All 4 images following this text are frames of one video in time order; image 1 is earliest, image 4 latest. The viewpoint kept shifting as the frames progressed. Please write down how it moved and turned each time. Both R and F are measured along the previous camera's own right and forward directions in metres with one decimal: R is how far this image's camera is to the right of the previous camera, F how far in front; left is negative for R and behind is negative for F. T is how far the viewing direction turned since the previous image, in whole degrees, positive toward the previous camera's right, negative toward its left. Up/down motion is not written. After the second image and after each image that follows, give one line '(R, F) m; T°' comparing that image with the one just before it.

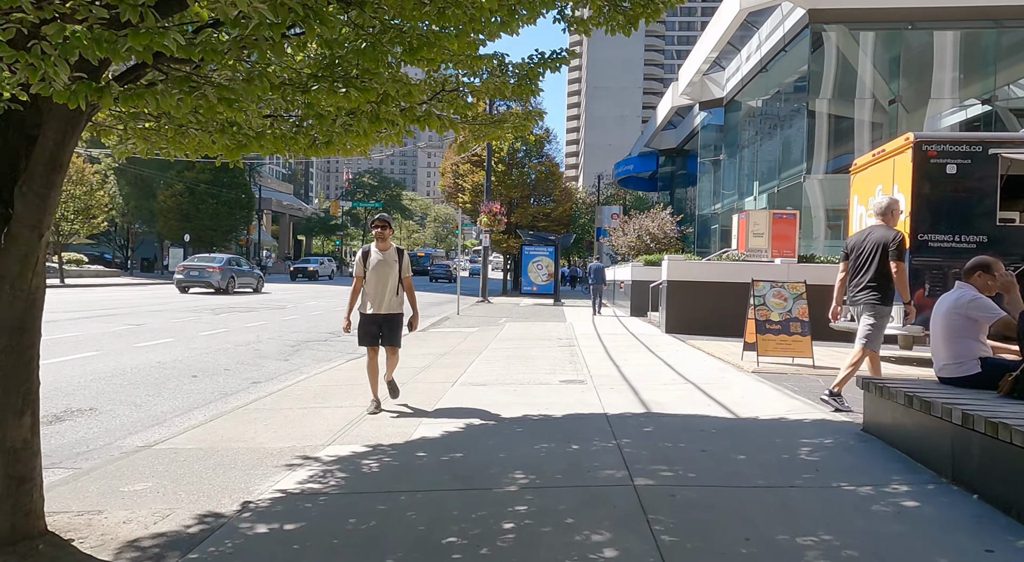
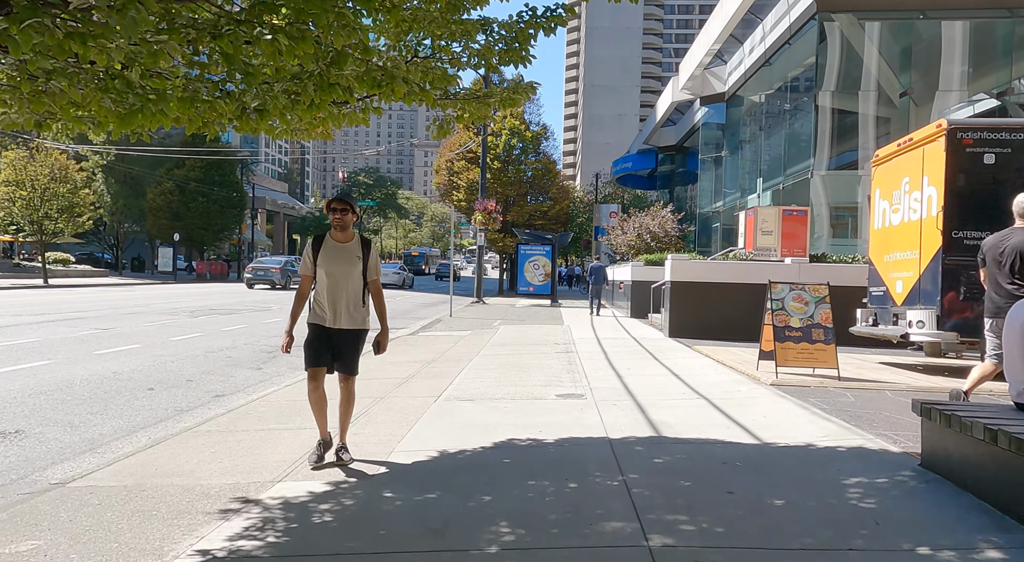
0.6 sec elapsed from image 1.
(+0.1, +1.0) m; 0°
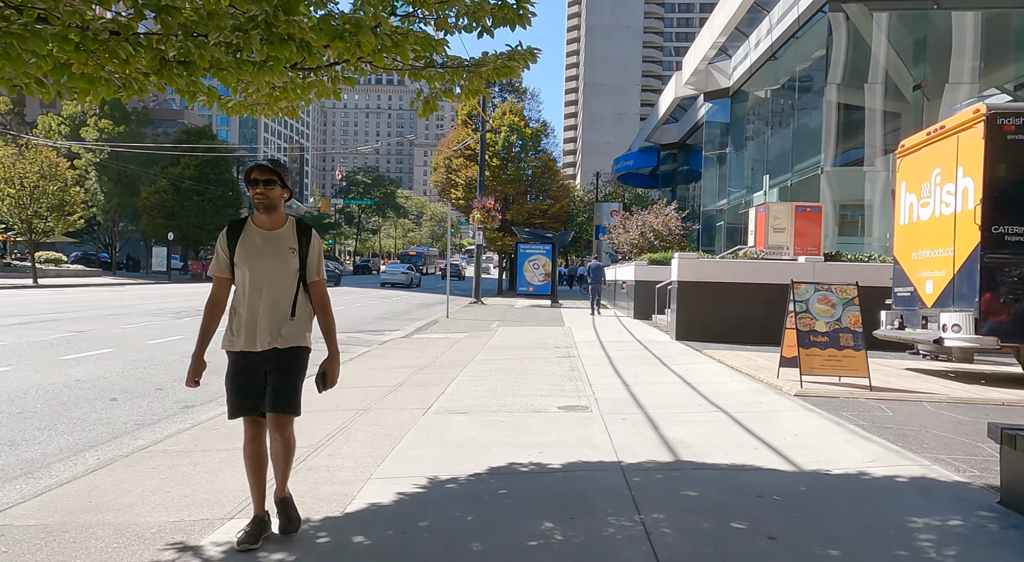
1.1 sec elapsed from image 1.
(0.0, +0.8) m; 0°
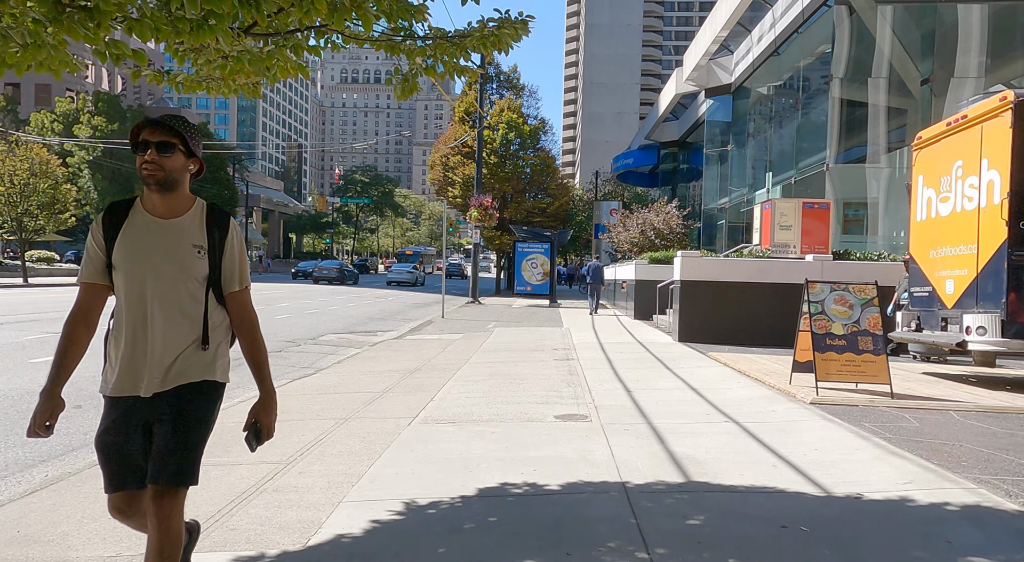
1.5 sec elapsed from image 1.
(0.0, +0.6) m; 0°
